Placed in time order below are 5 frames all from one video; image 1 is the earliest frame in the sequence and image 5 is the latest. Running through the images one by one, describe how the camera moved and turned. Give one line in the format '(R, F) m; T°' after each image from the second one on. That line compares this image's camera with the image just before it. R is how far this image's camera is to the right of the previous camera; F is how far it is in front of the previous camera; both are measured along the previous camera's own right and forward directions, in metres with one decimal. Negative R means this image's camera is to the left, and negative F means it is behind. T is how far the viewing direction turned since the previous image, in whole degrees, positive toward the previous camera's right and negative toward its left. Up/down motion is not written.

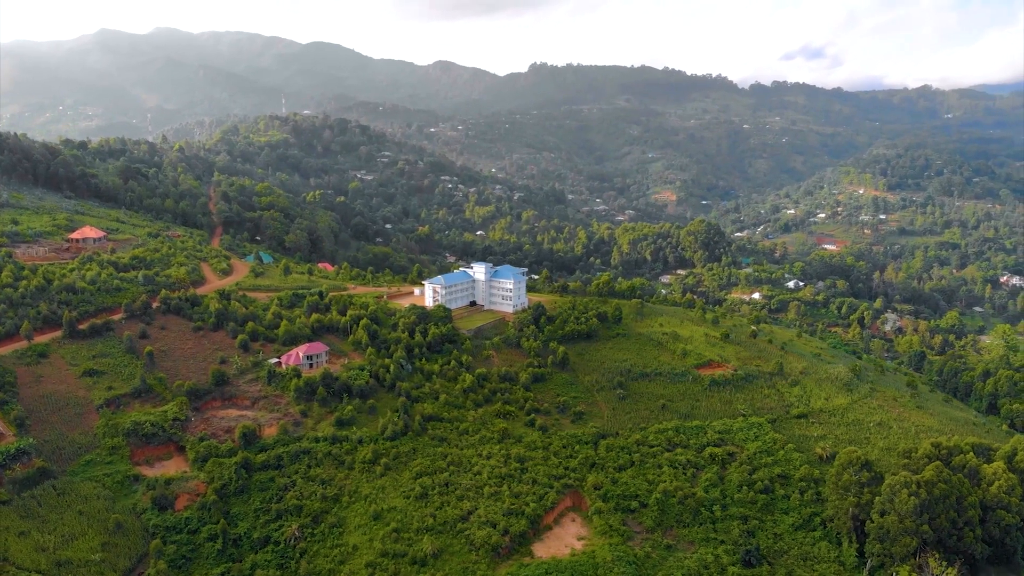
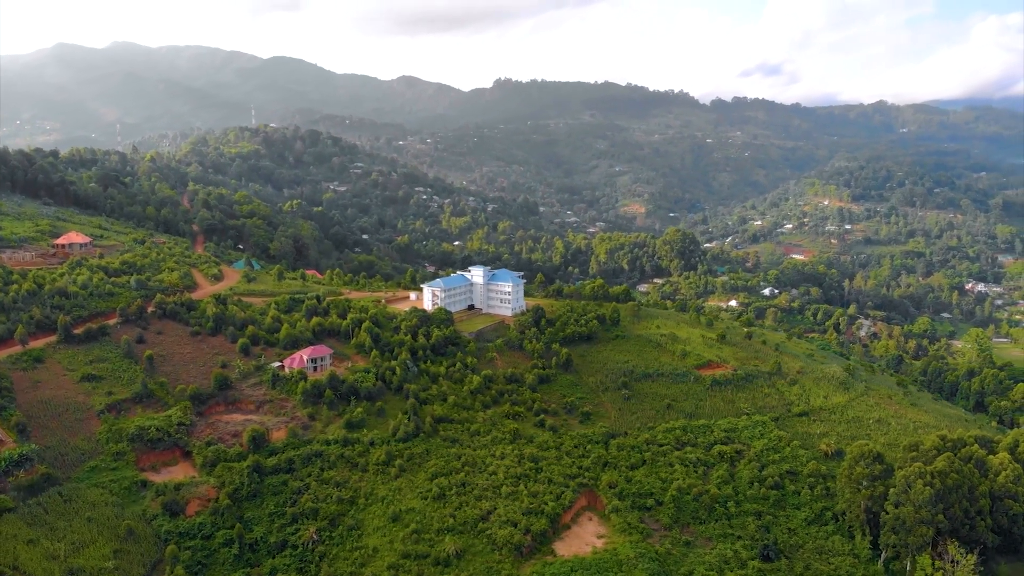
(-1.4, +0.2) m; +2°
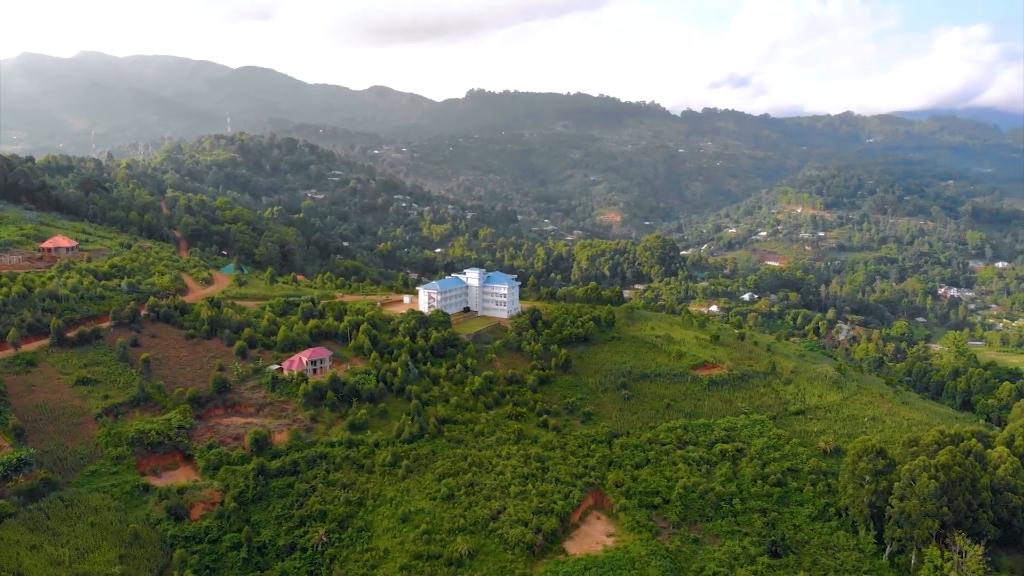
(-0.9, +0.1) m; +2°
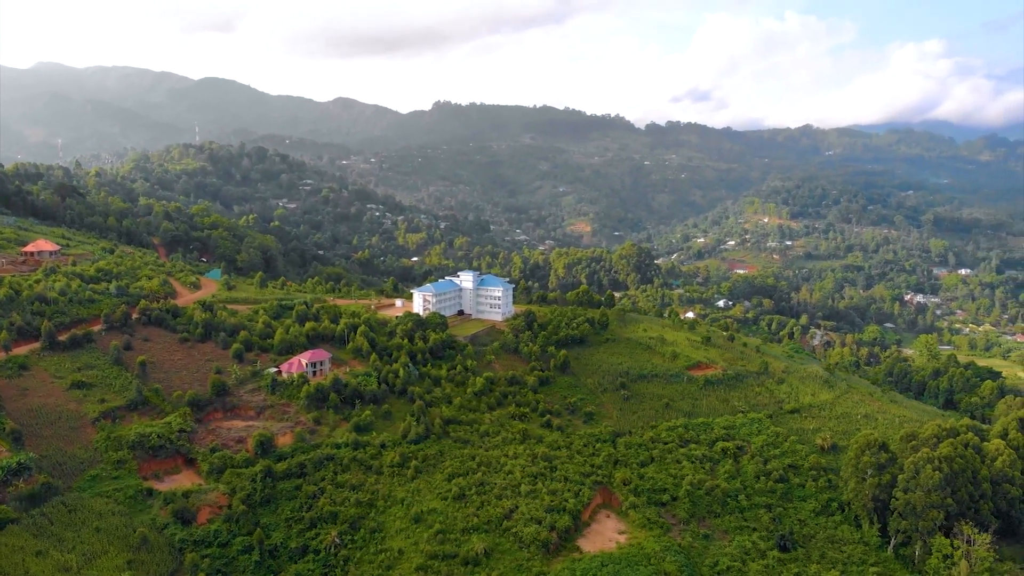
(-1.2, +0.1) m; +2°
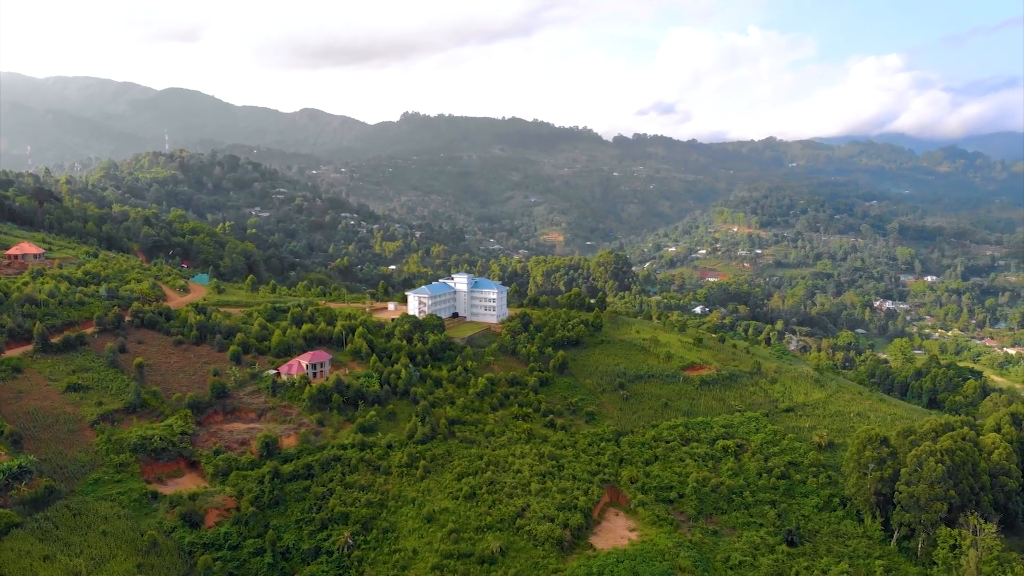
(-1.1, +0.1) m; +2°
